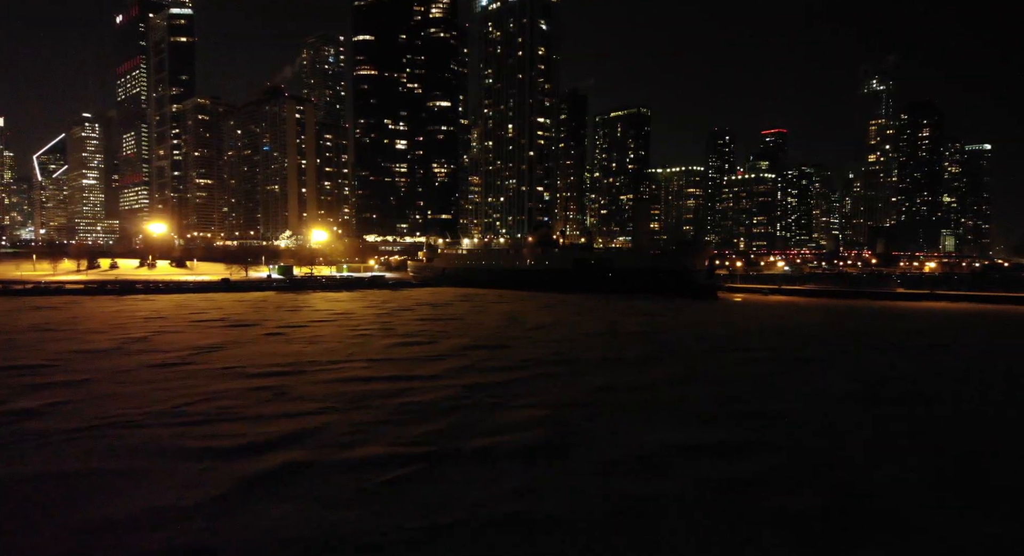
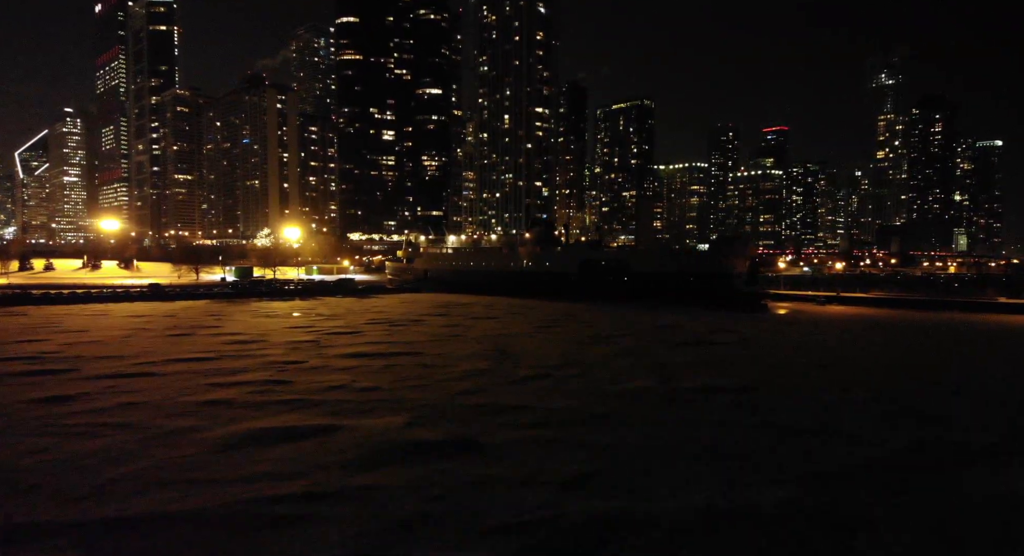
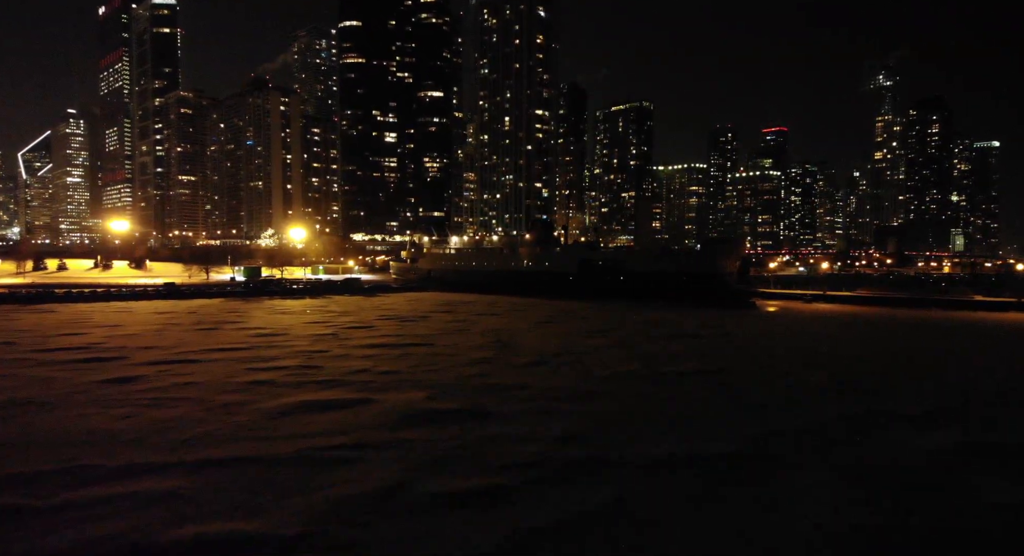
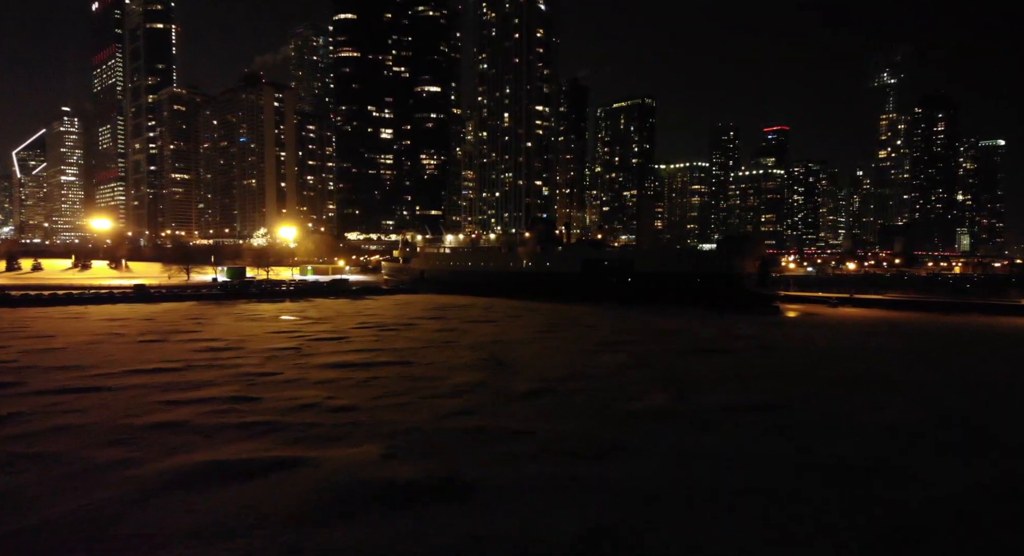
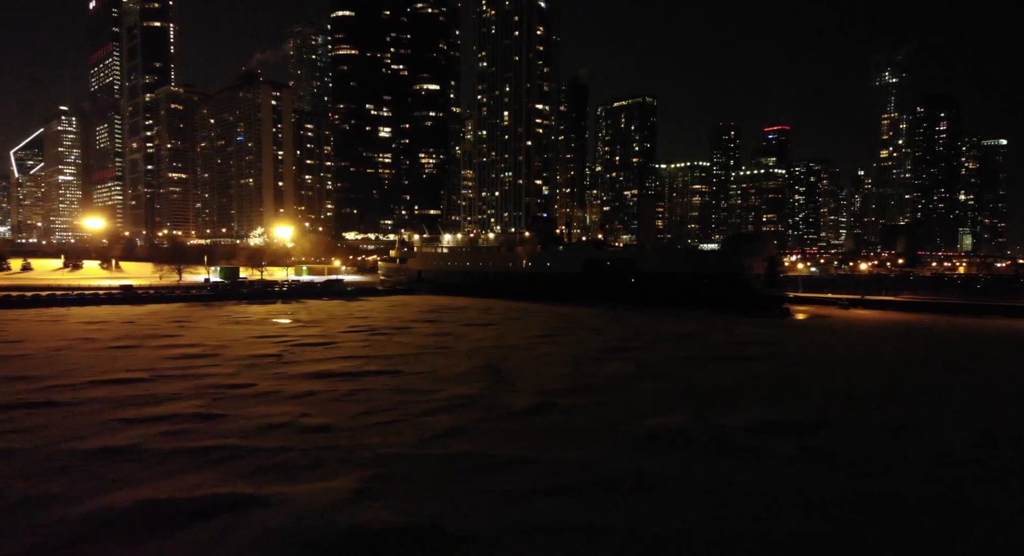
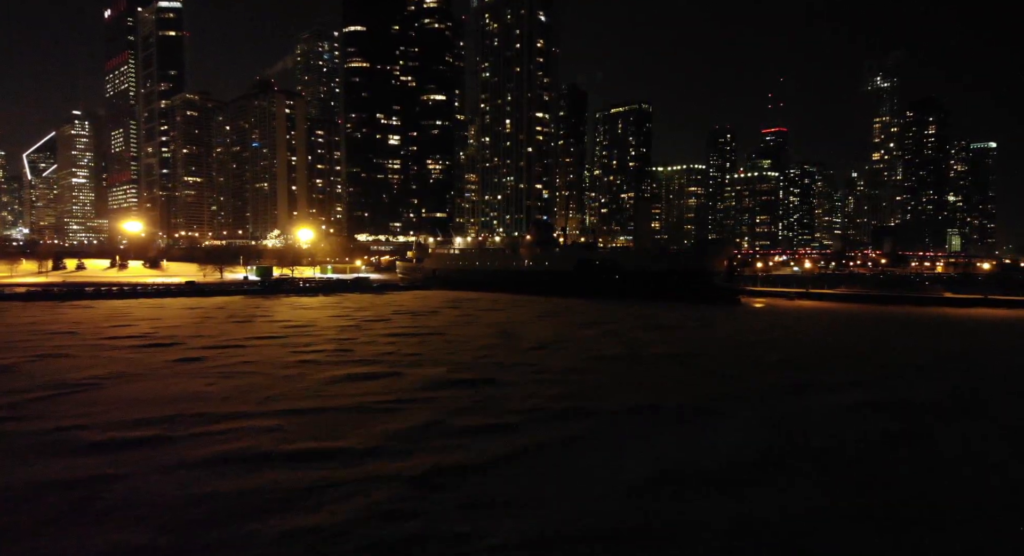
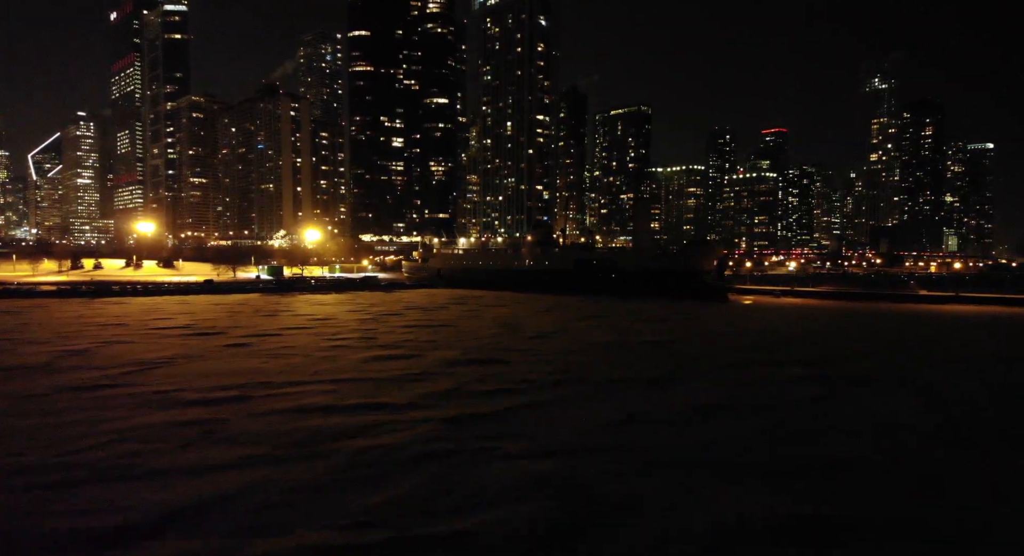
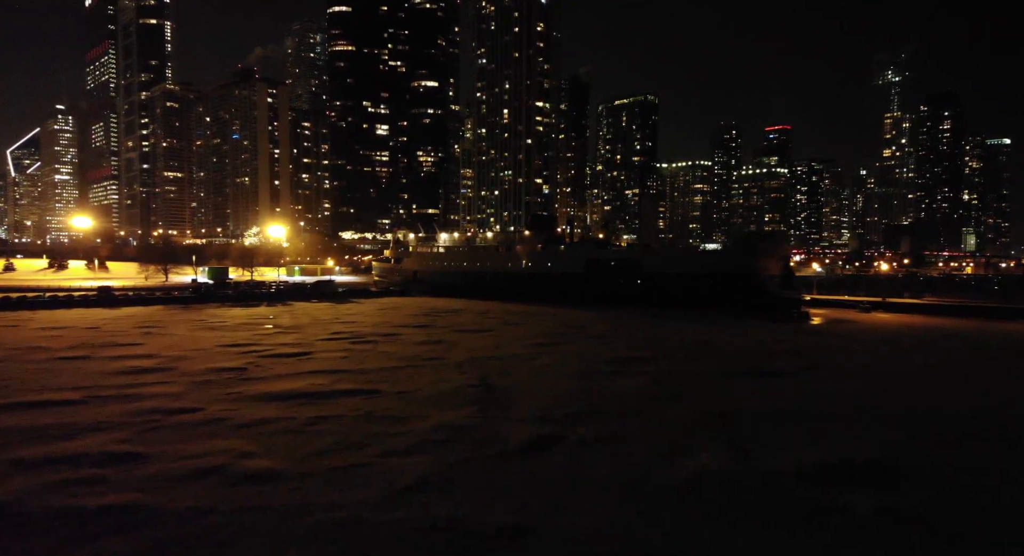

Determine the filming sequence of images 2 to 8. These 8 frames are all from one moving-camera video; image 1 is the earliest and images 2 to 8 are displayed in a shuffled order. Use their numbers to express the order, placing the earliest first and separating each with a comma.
7, 6, 3, 2, 4, 5, 8
